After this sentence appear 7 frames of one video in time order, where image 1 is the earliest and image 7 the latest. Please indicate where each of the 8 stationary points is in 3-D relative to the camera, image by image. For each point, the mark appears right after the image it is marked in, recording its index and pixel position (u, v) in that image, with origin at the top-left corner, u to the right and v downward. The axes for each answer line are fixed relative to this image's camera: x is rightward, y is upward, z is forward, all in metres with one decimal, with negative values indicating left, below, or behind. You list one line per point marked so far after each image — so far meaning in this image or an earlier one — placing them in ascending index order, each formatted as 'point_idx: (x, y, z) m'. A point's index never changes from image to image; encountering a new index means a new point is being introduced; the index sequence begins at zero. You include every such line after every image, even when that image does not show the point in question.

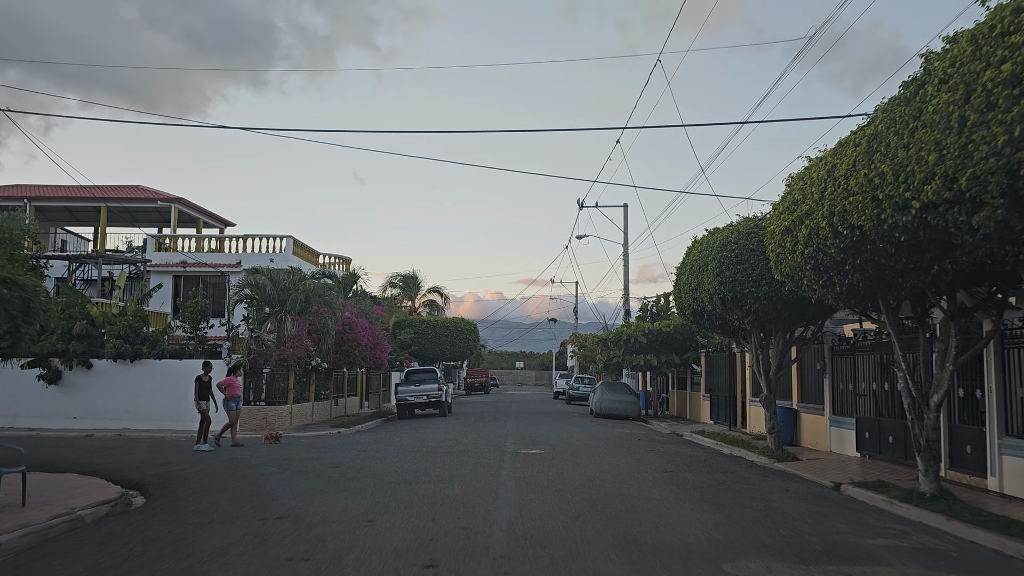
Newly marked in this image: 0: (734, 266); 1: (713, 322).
0: (+3.9, +0.4, +15.0) m
1: (+4.1, -0.7, +17.3) m
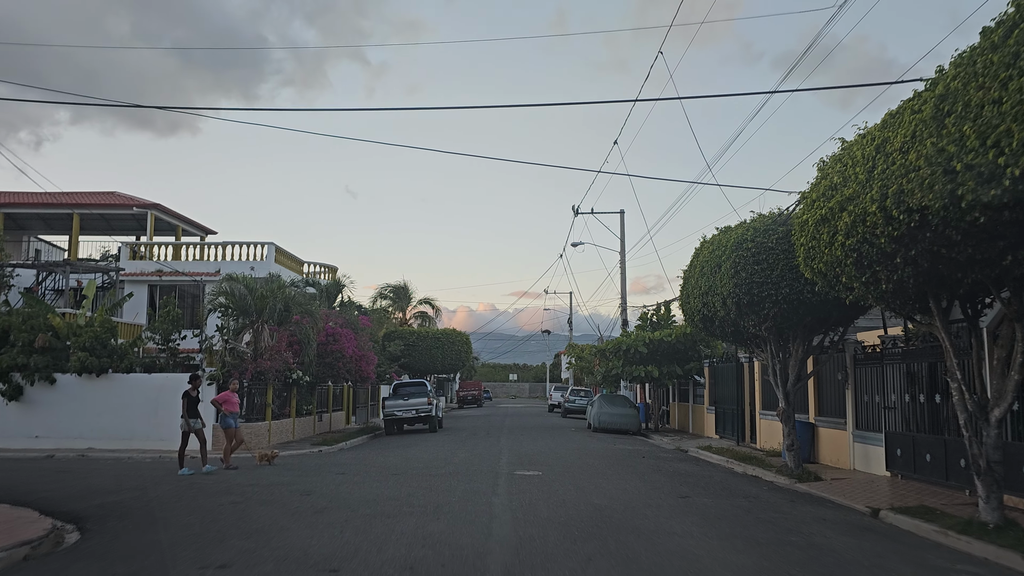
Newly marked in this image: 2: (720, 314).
0: (+3.8, +0.4, +13.6) m
1: (+4.0, -0.8, +15.9) m
2: (+3.6, -0.5, +15.0) m
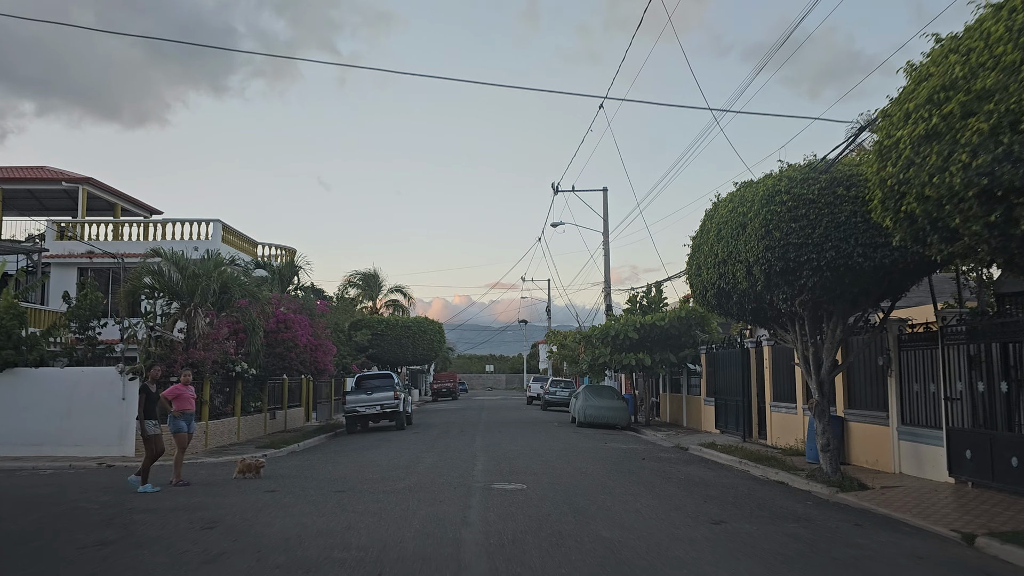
0: (+3.5, +0.8, +10.9) m
1: (+3.6, -0.3, +13.1) m
2: (+3.3, 0.0, +12.2) m
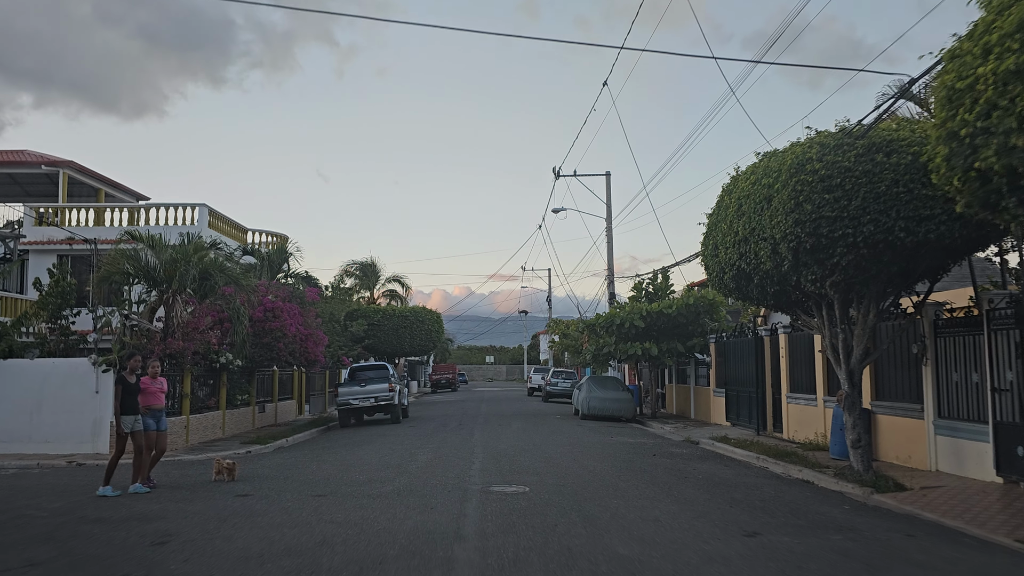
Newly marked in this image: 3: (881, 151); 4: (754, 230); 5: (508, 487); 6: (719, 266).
0: (+3.5, +1.1, +9.7) m
1: (+3.6, 0.0, +12.0) m
2: (+3.3, +0.3, +11.1) m
3: (+4.1, +1.5, +9.4) m
4: (+3.1, +0.8, +11.0) m
5: (0.0, -2.3, +9.9) m
6: (+3.1, +0.3, +12.7) m
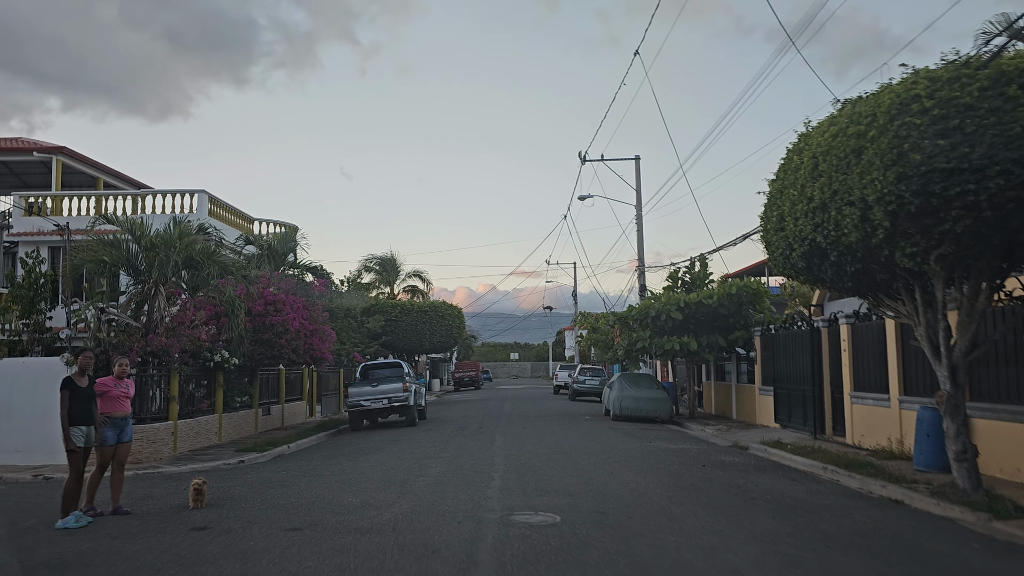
0: (+3.7, +1.3, +7.6) m
1: (+3.9, +0.2, +9.8) m
2: (+3.5, +0.5, +9.0) m
3: (+4.3, +1.8, +7.3) m
4: (+3.4, +1.0, +8.9) m
5: (+0.2, -2.1, +7.8) m
6: (+3.4, +0.6, +10.5) m
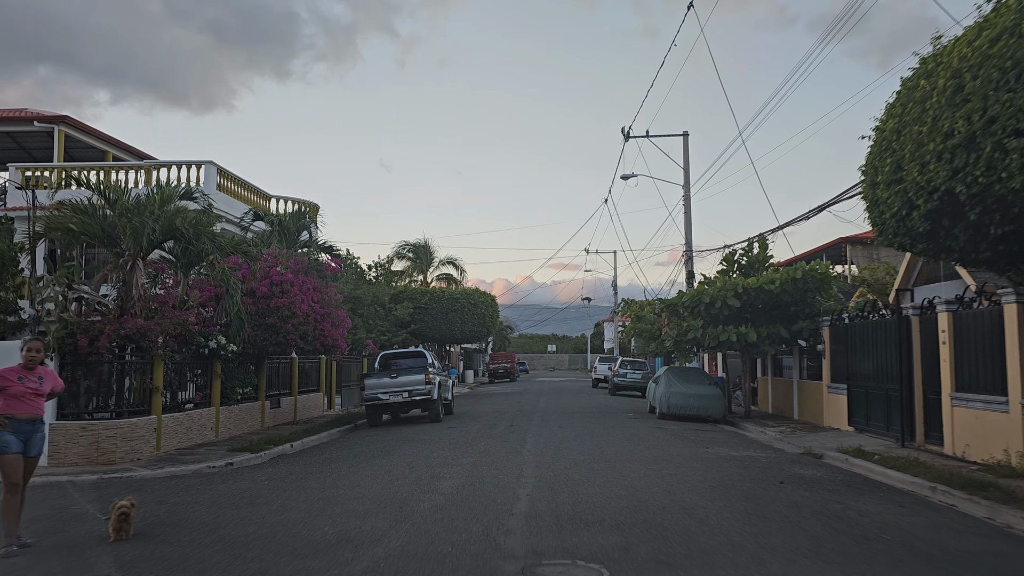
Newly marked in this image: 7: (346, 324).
0: (+3.9, +1.6, +5.1) m
1: (+4.1, +0.5, +7.4) m
2: (+3.8, +0.8, +6.5) m
3: (+4.5, +2.0, +4.8) m
4: (+3.6, +1.3, +6.4) m
5: (+0.4, -1.8, +5.5) m
6: (+3.7, +0.9, +8.1) m
7: (-3.7, -0.8, +19.1) m
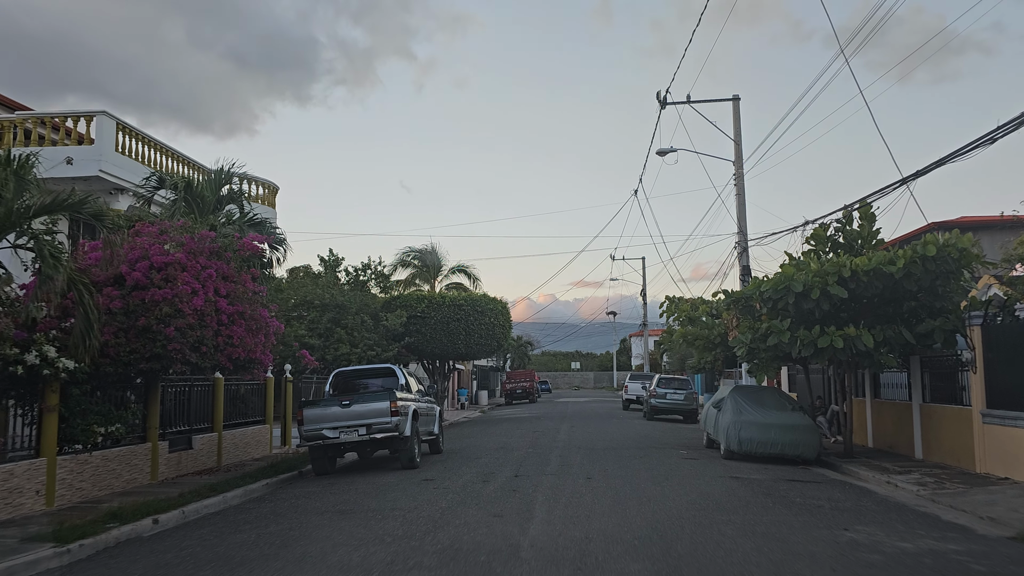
0: (+3.5, +2.1, -0.9) m
1: (+3.9, +1.0, +1.3) m
2: (+3.5, +1.3, +0.5) m
3: (+4.1, +2.6, -1.2) m
4: (+3.3, +1.8, +0.4) m
5: (+0.1, -1.3, -0.4) m
6: (+3.4, +1.3, +2.1) m
7: (-3.6, -0.6, +13.2) m
